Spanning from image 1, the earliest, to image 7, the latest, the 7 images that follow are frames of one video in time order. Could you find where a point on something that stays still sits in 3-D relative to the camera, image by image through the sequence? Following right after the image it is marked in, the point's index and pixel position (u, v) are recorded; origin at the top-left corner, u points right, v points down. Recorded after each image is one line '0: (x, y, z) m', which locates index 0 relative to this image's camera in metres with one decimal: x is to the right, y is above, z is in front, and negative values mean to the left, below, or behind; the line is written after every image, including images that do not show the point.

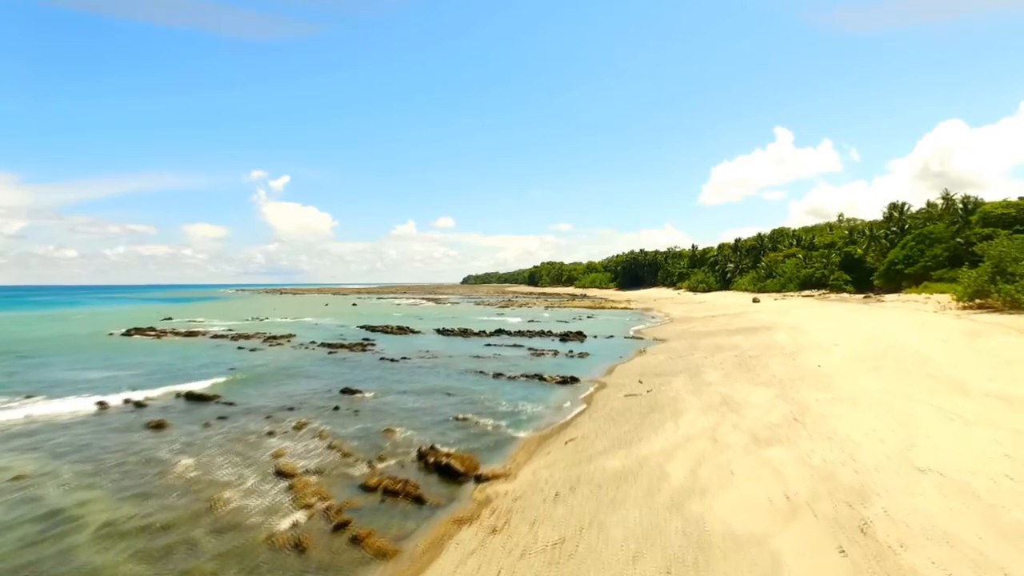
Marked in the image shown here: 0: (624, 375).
0: (+3.1, -2.4, +16.4) m
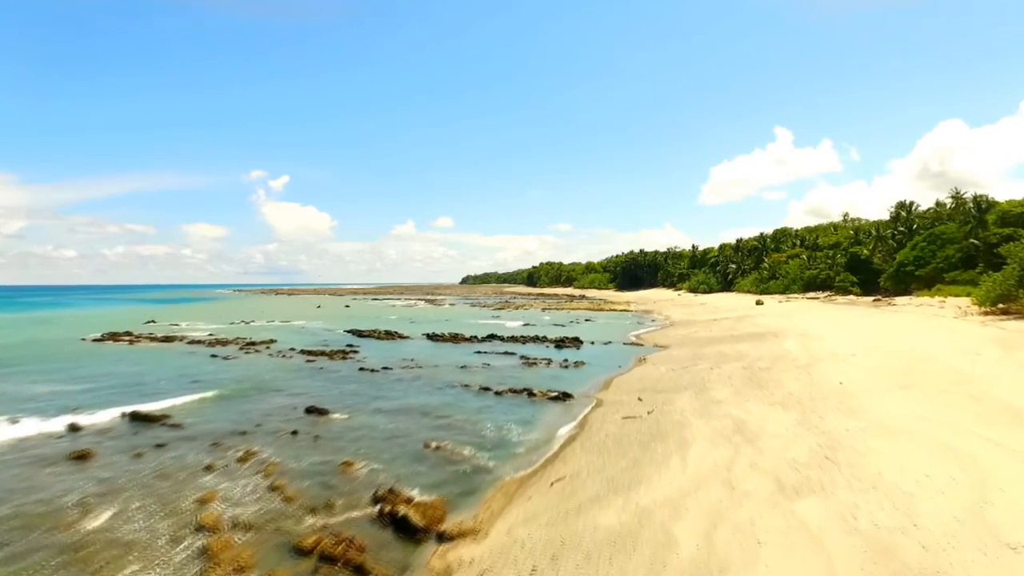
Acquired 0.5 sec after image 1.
0: (+2.8, -2.6, +14.9) m
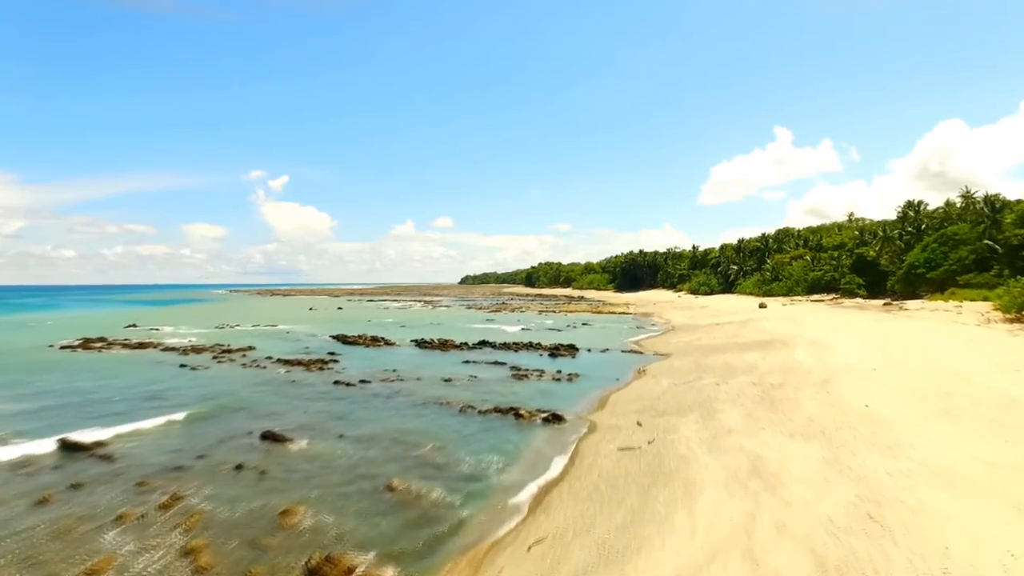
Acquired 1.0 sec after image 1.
0: (+2.4, -2.8, +13.3) m
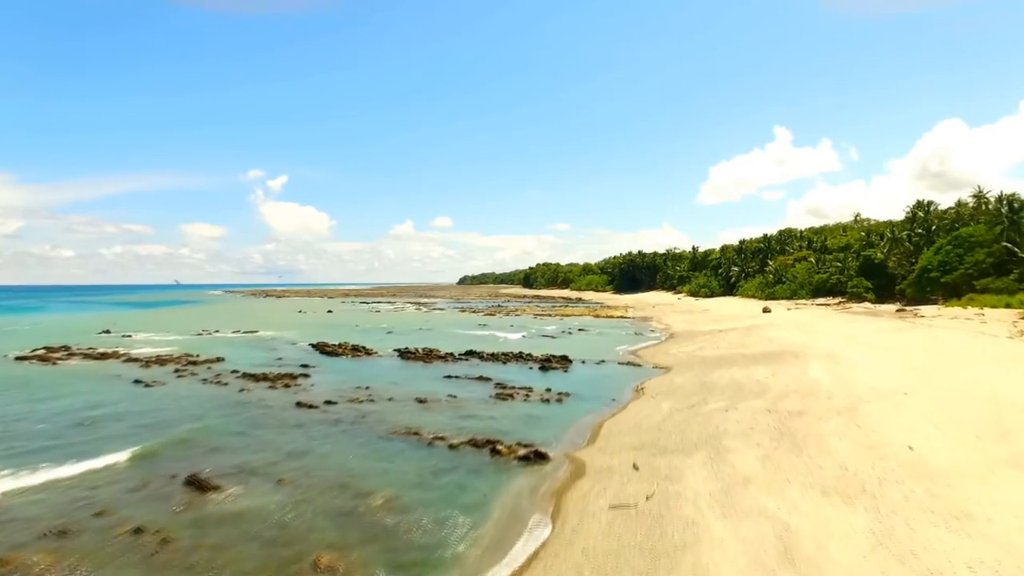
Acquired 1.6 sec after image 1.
0: (+1.9, -3.1, +11.4) m
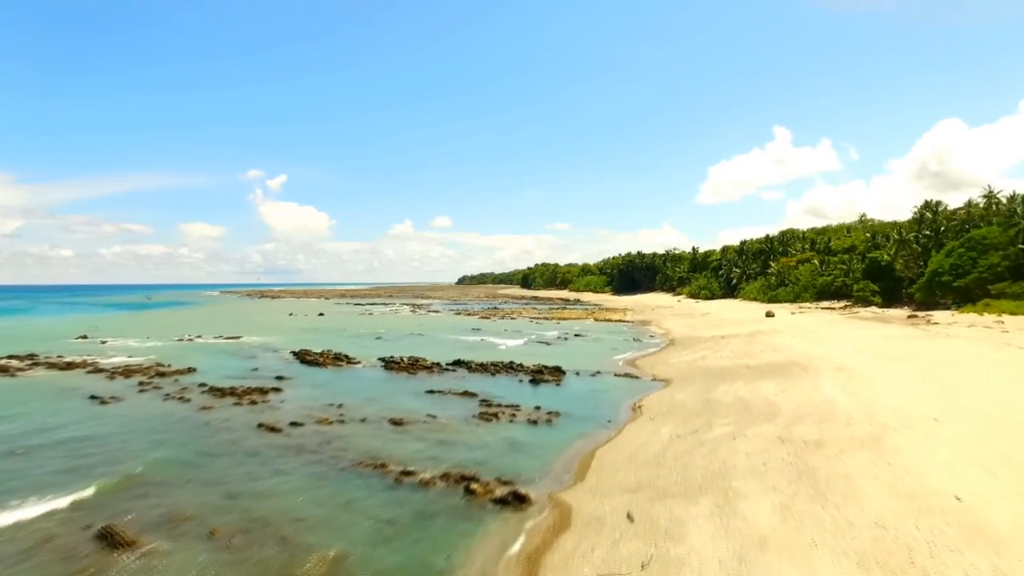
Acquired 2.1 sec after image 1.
0: (+1.5, -3.3, +9.9) m
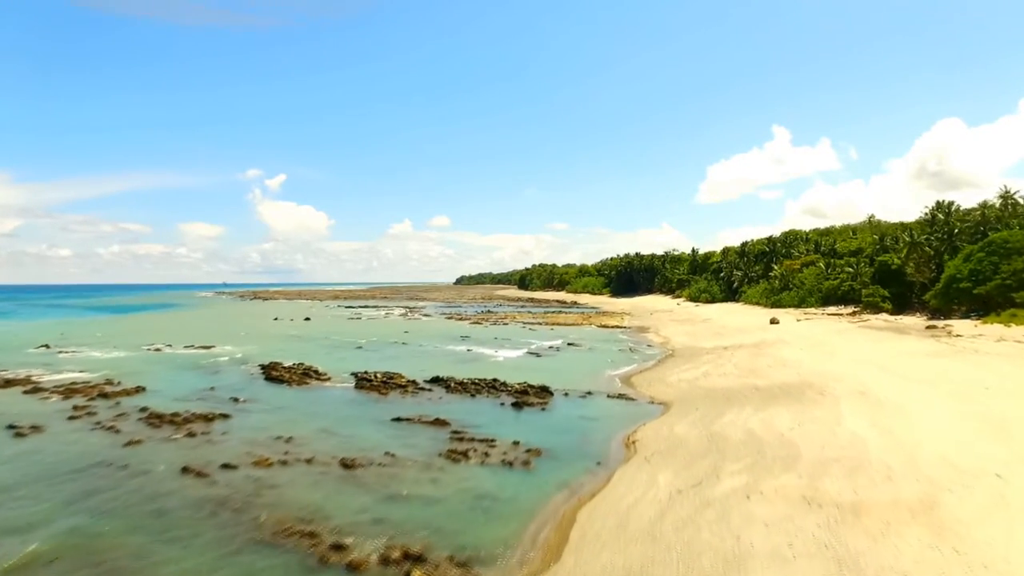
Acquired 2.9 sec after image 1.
0: (+0.9, -3.7, +7.6) m
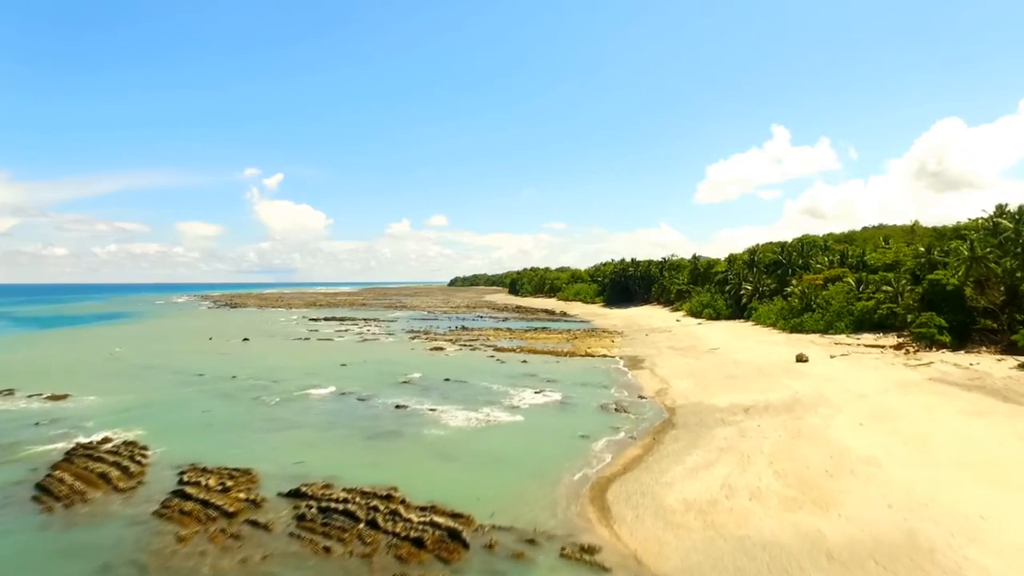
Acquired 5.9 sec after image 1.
0: (-1.4, -5.2, -1.1) m
